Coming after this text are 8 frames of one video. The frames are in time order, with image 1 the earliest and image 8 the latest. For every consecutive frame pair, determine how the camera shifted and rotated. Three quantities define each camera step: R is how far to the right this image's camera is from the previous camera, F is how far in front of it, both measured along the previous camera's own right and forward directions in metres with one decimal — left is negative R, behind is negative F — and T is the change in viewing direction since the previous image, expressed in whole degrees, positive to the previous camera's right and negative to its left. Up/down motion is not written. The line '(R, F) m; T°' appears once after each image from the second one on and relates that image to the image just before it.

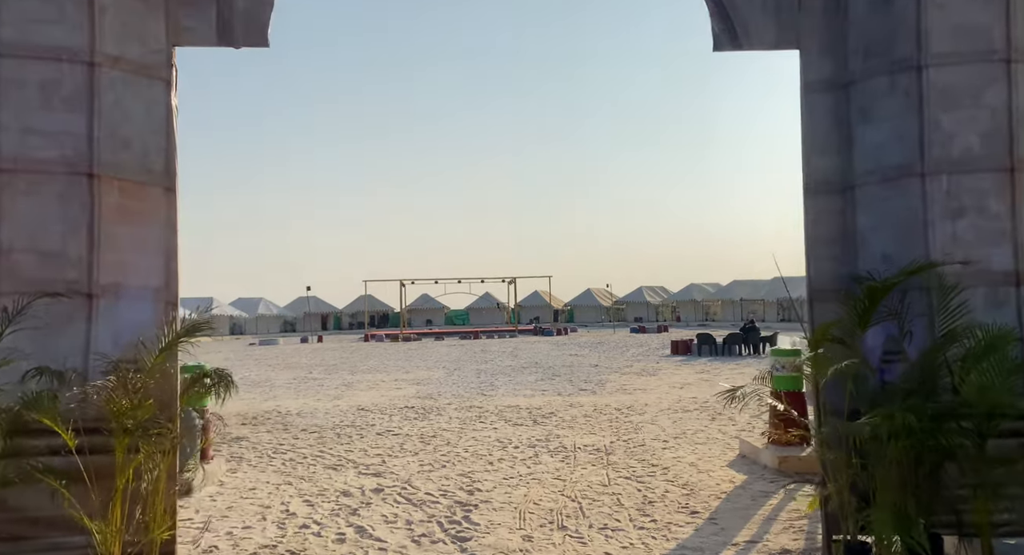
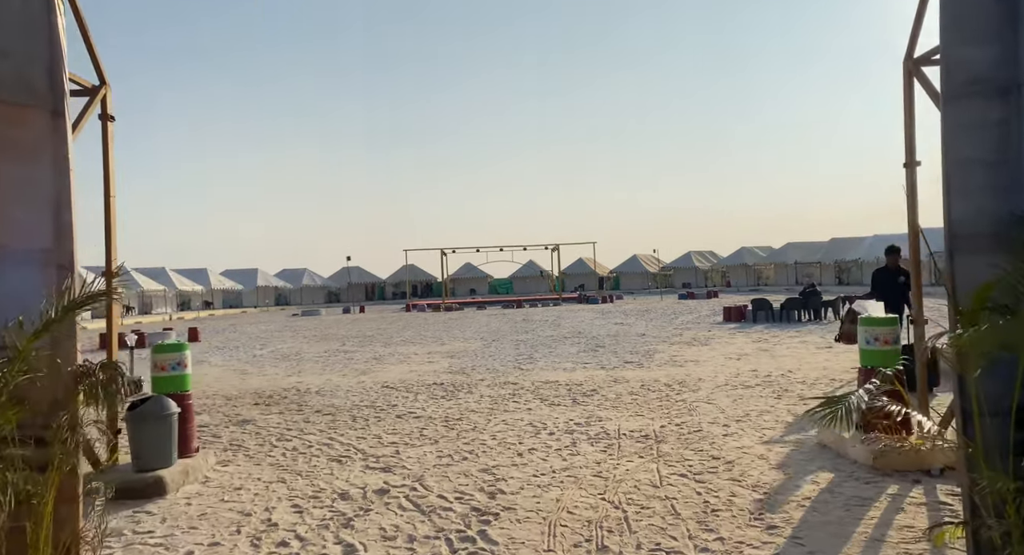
(+0.1, +1.2) m; -4°
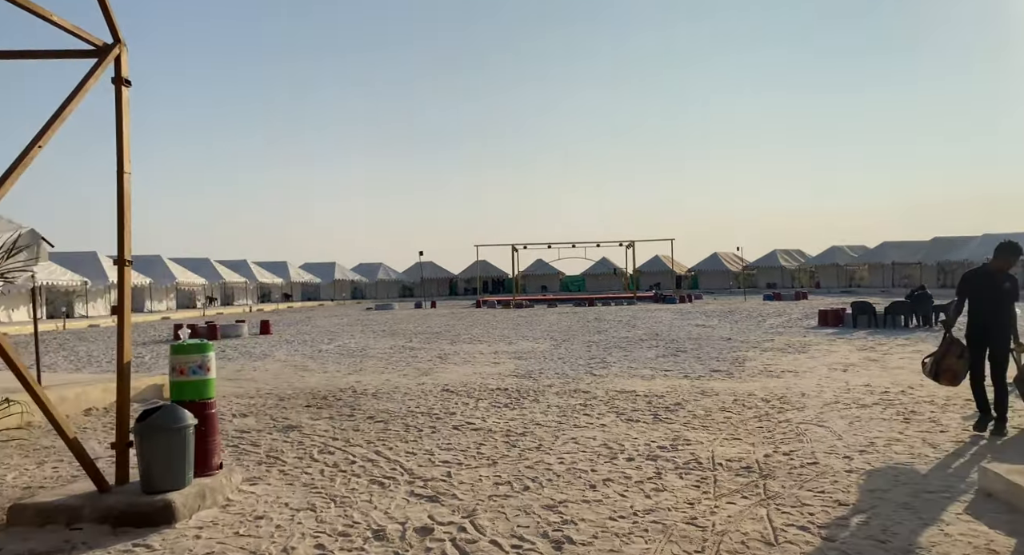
(0.0, +1.1) m; -6°
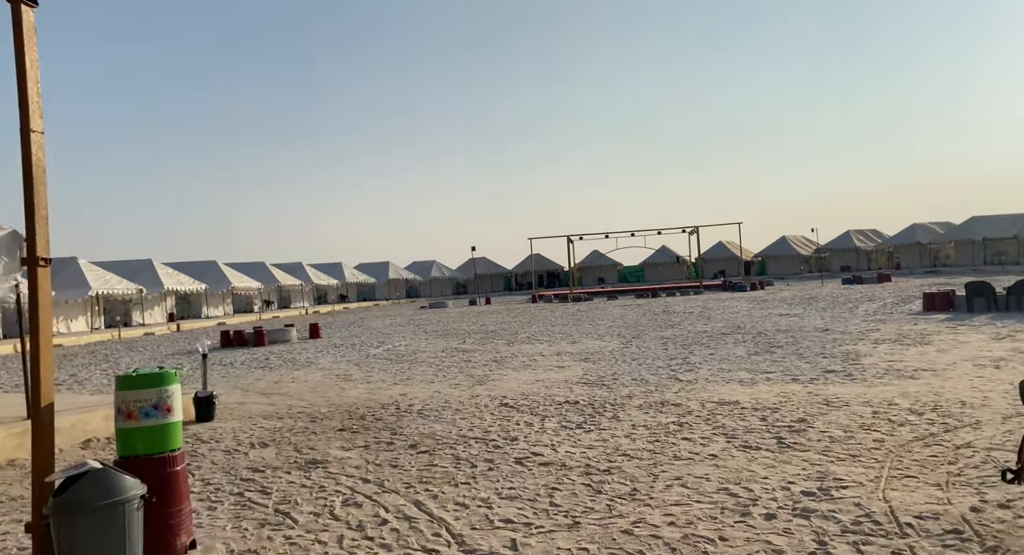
(-0.2, +1.8) m; -4°
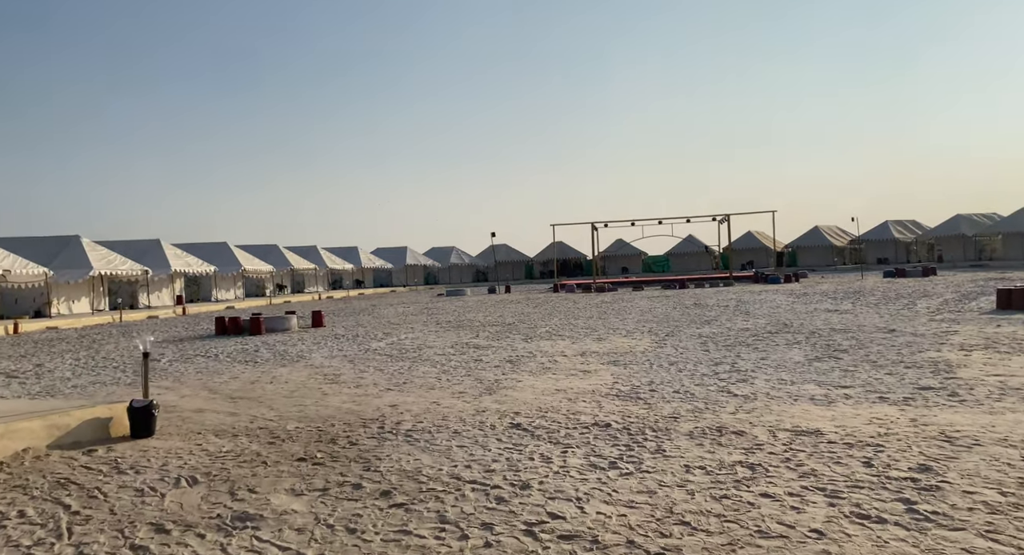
(0.0, +2.0) m; -2°
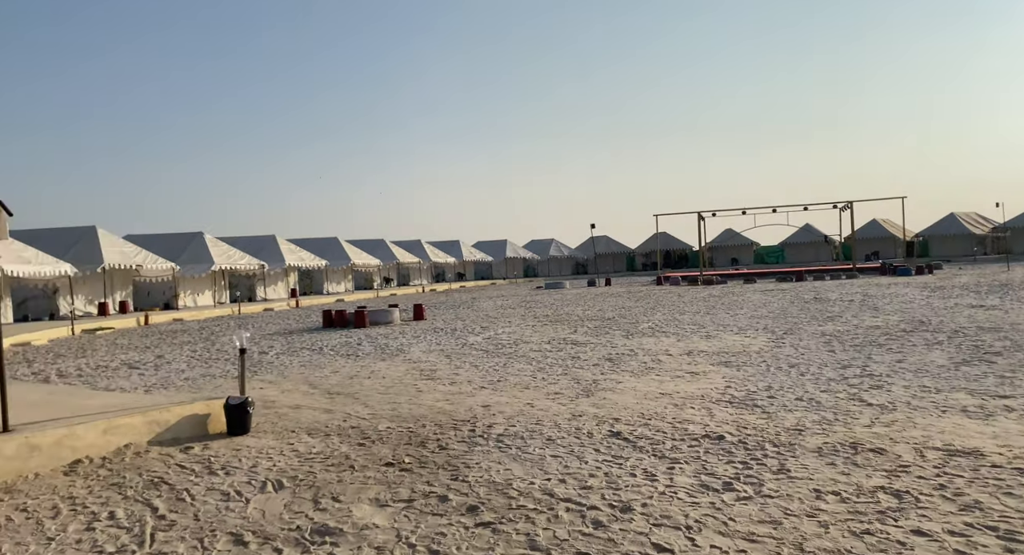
(0.0, +0.5) m; -8°
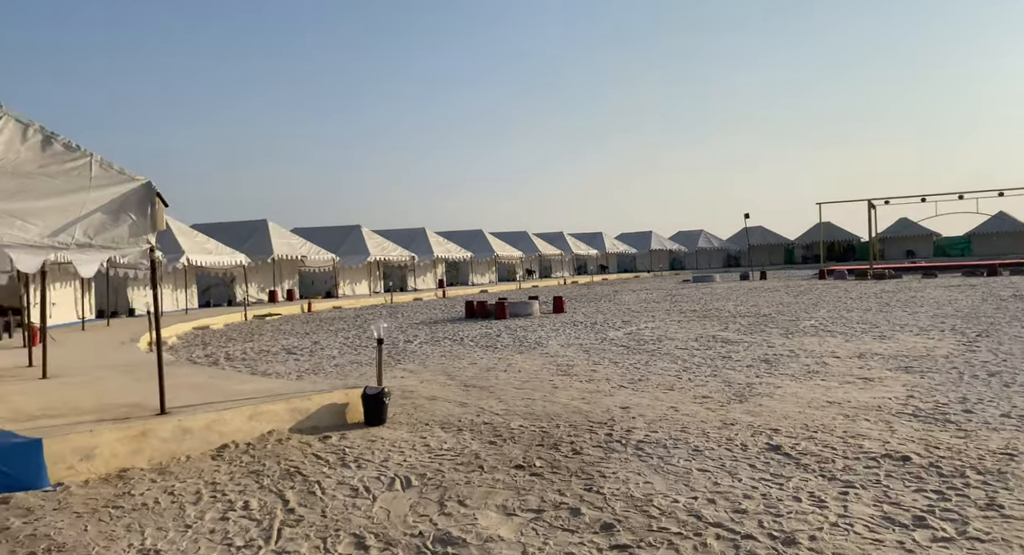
(0.0, +0.5) m; -12°
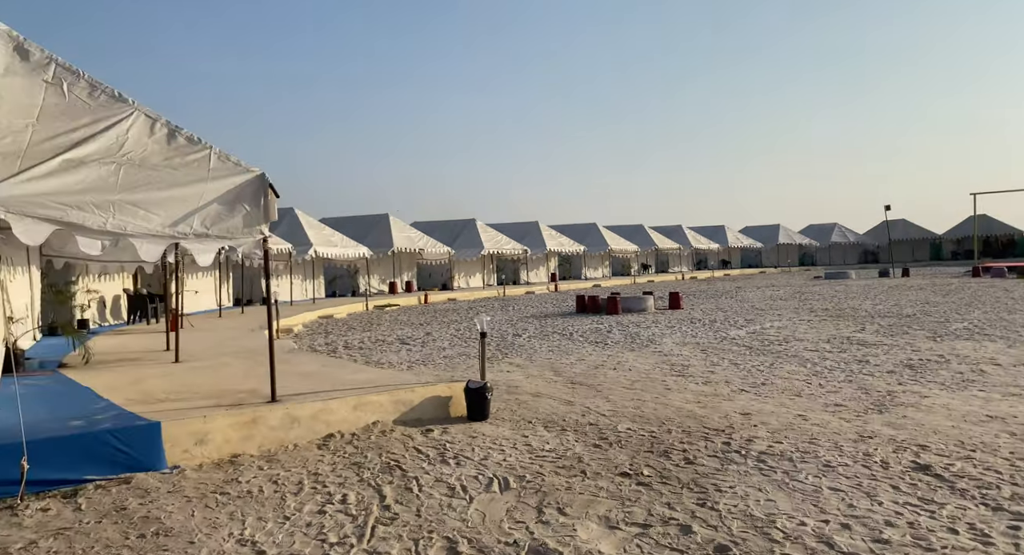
(+0.1, +0.3) m; -9°
